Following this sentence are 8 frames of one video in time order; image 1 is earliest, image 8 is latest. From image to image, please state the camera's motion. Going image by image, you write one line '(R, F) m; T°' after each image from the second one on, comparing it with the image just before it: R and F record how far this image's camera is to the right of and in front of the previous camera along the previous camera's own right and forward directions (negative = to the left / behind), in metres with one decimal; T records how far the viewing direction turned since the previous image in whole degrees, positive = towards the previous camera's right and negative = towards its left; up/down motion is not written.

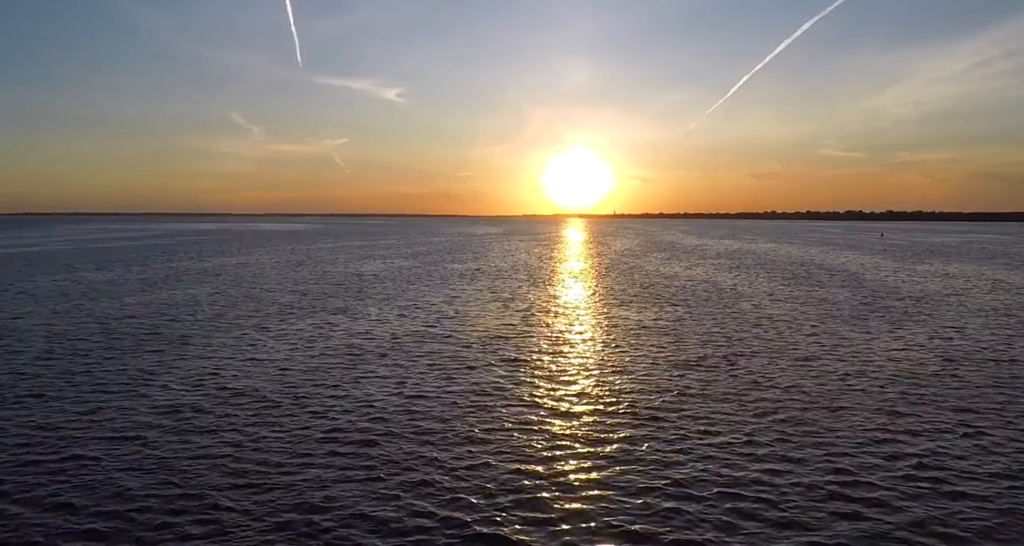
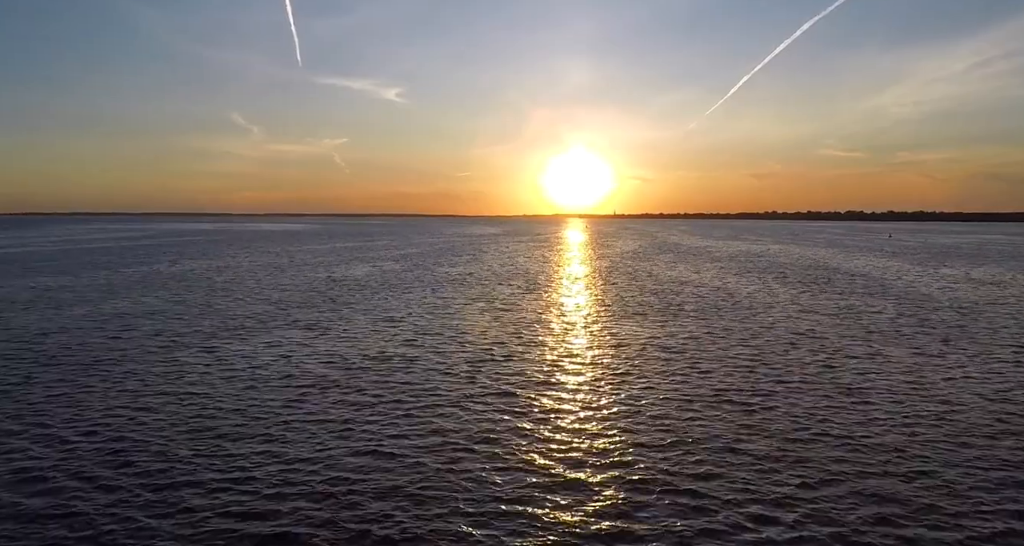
(+0.3, +3.5) m; 0°
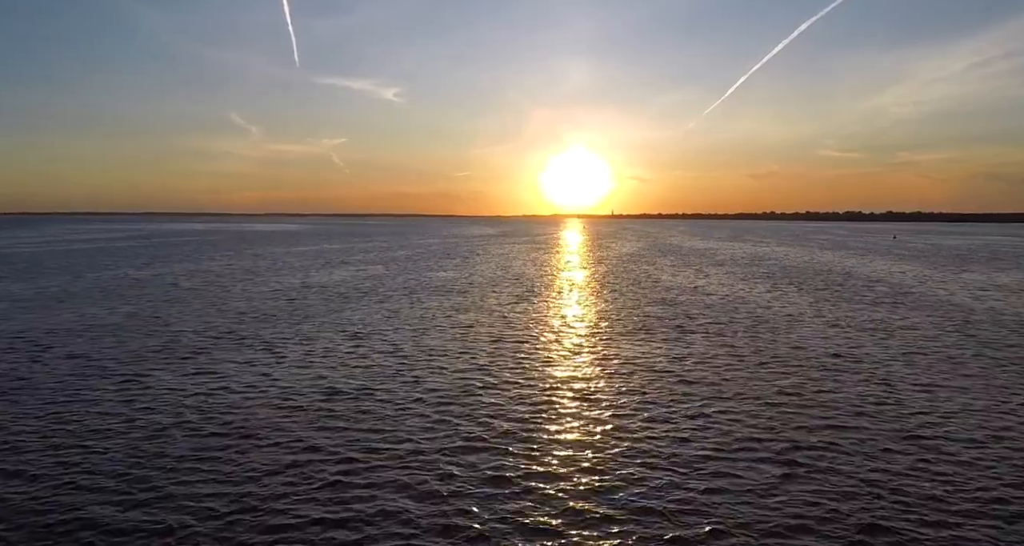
(+0.5, +3.4) m; 0°
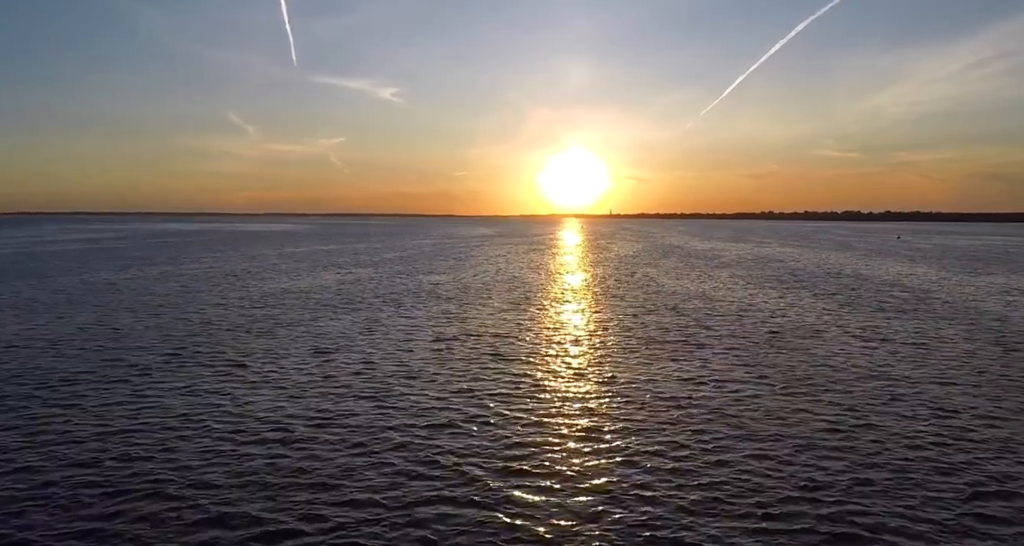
(+0.3, +2.5) m; 0°
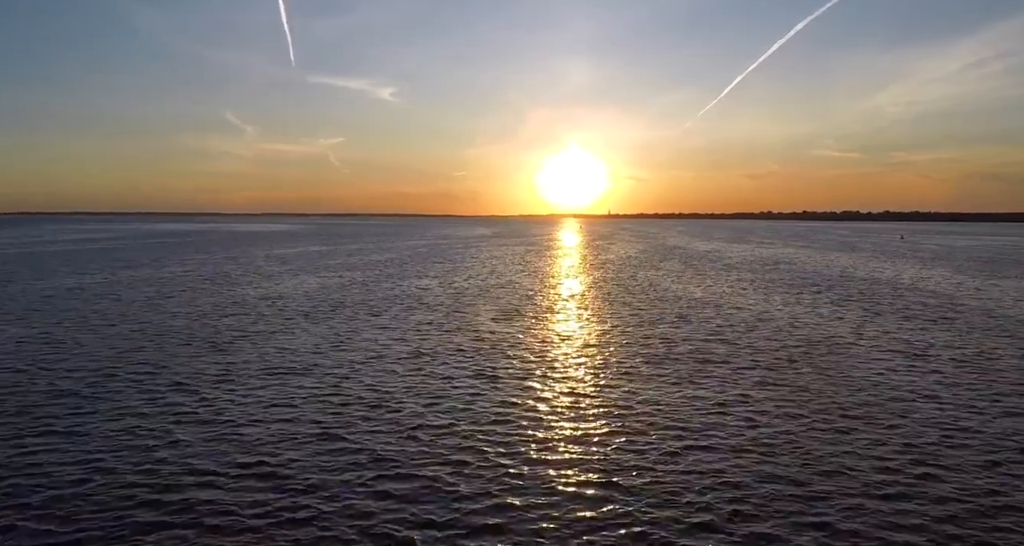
(+0.2, +2.7) m; 0°
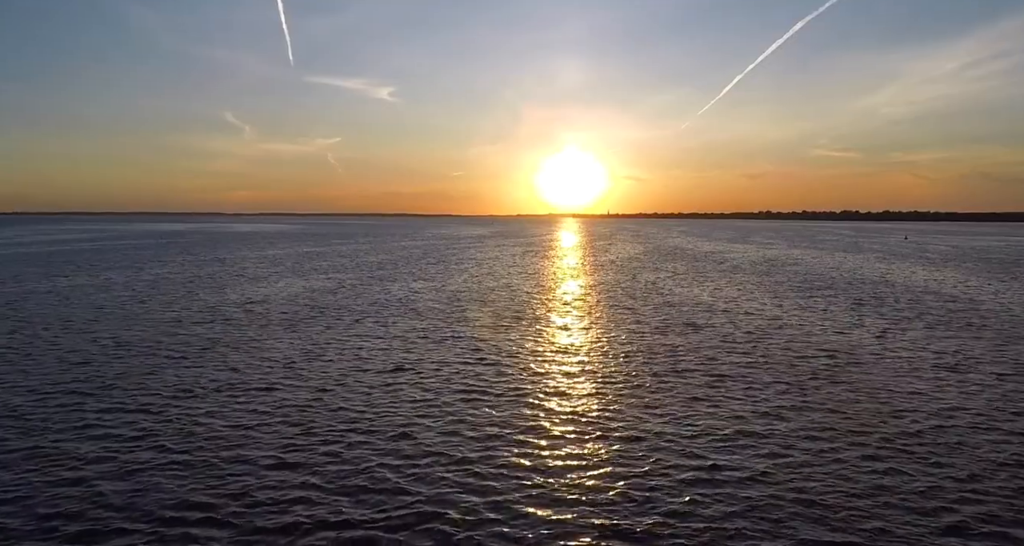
(0.0, +2.2) m; 0°
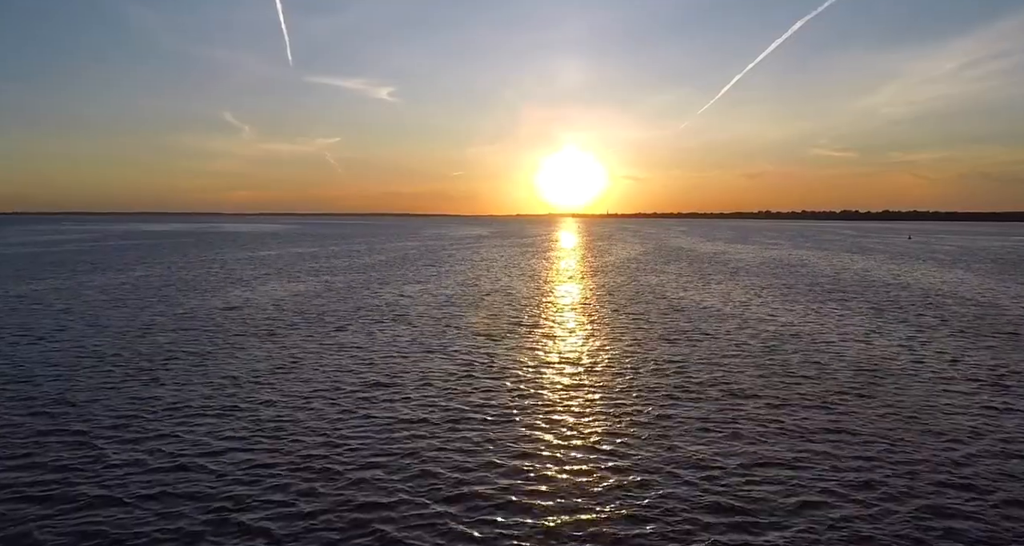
(+0.1, +2.0) m; 0°
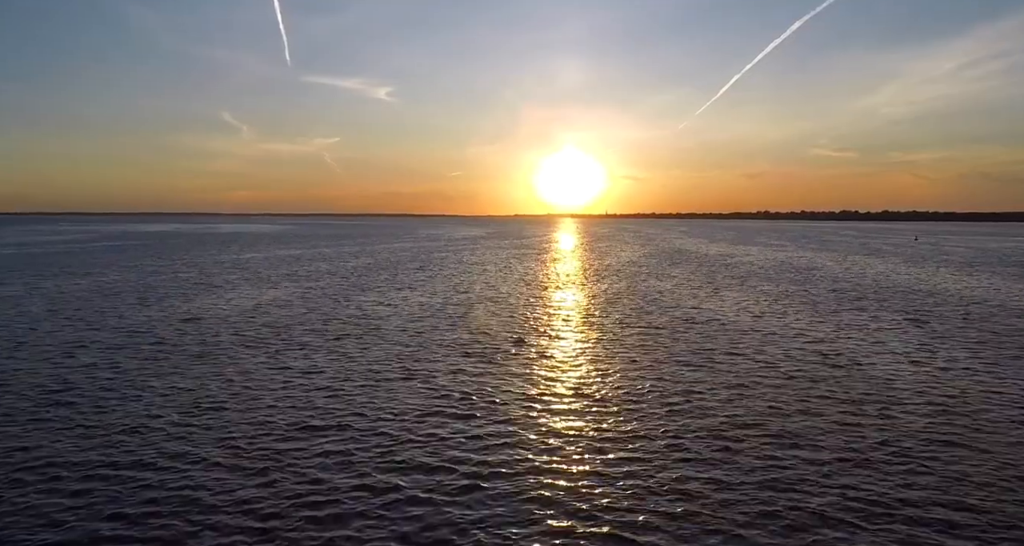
(+0.3, +3.6) m; 0°
